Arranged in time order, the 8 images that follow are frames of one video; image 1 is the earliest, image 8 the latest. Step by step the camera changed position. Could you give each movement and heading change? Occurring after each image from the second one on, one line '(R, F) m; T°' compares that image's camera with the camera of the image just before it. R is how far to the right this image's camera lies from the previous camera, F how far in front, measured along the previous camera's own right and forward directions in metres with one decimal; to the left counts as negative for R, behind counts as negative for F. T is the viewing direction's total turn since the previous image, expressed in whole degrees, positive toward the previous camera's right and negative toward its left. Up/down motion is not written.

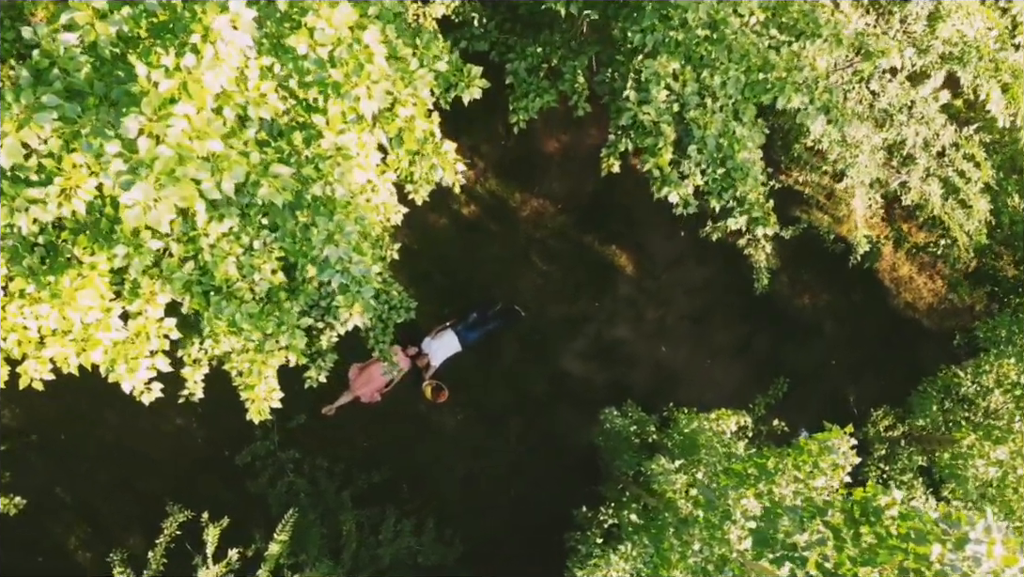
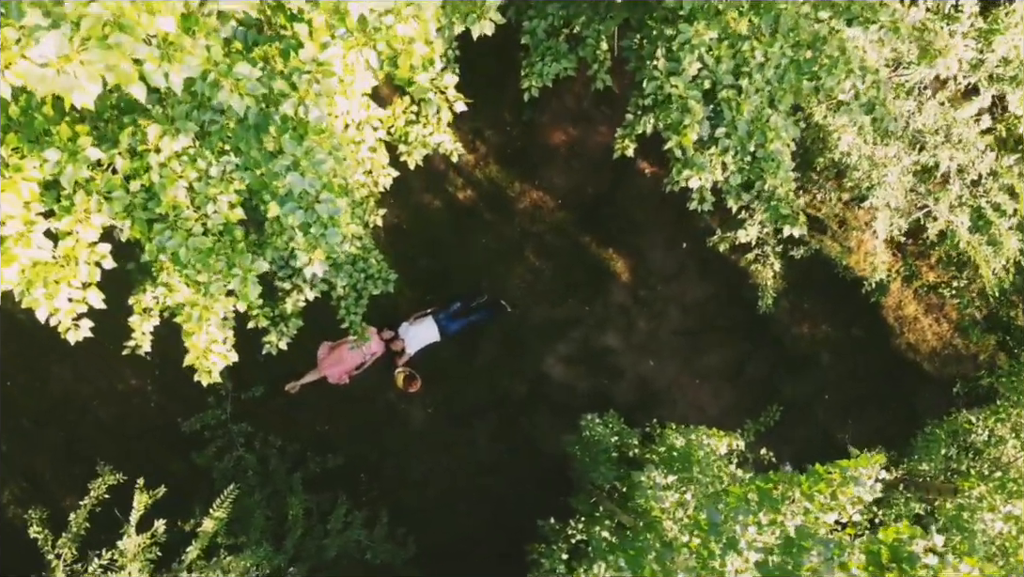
(0.0, +0.5) m; +1°
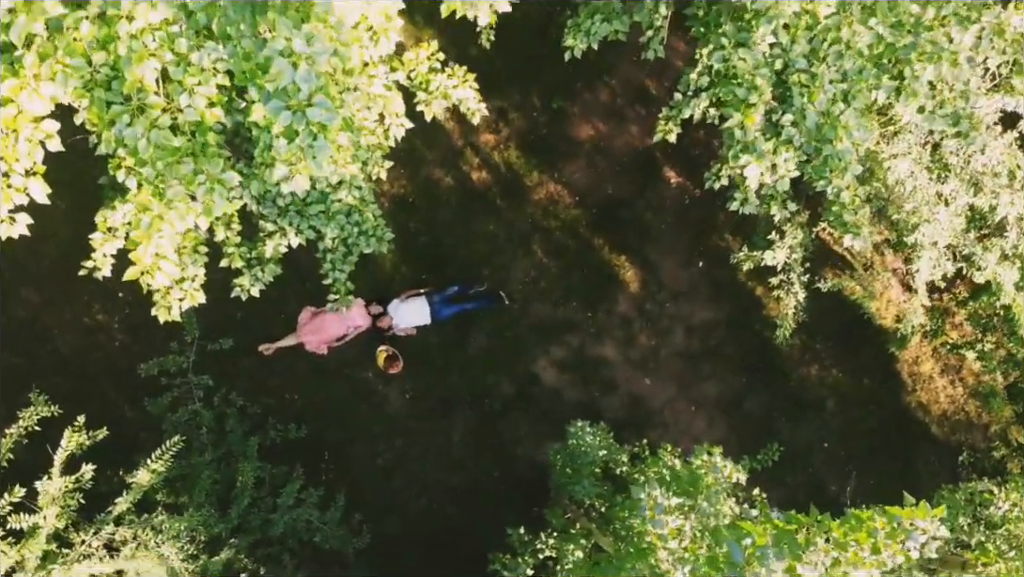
(0.0, +0.5) m; 0°
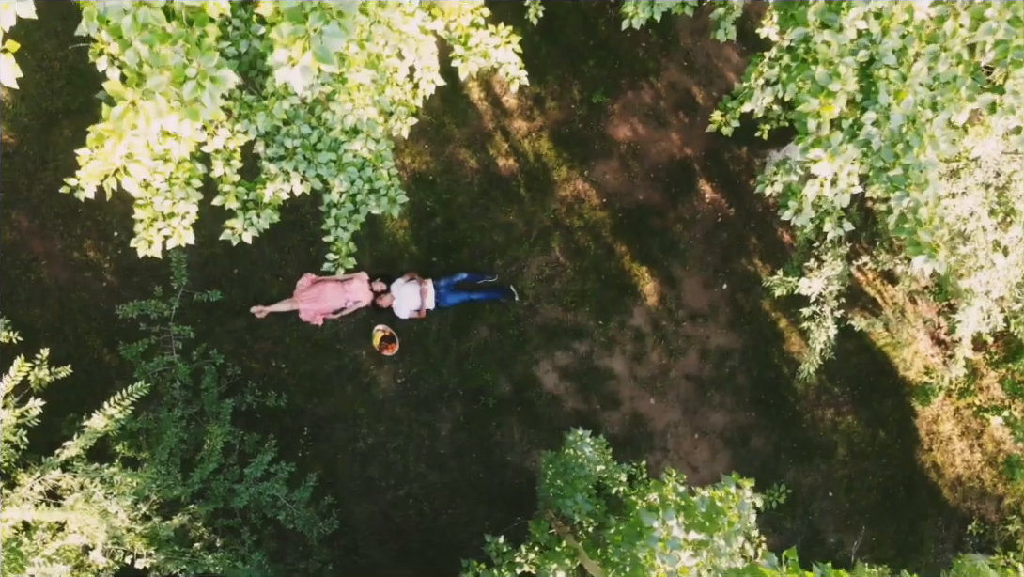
(0.0, +0.4) m; 0°
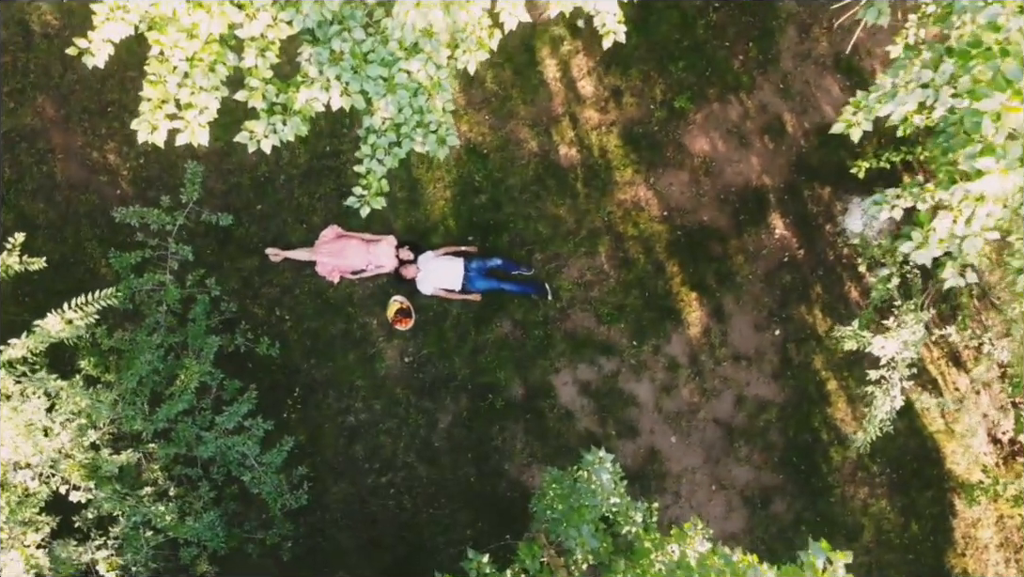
(-0.1, +0.6) m; -2°
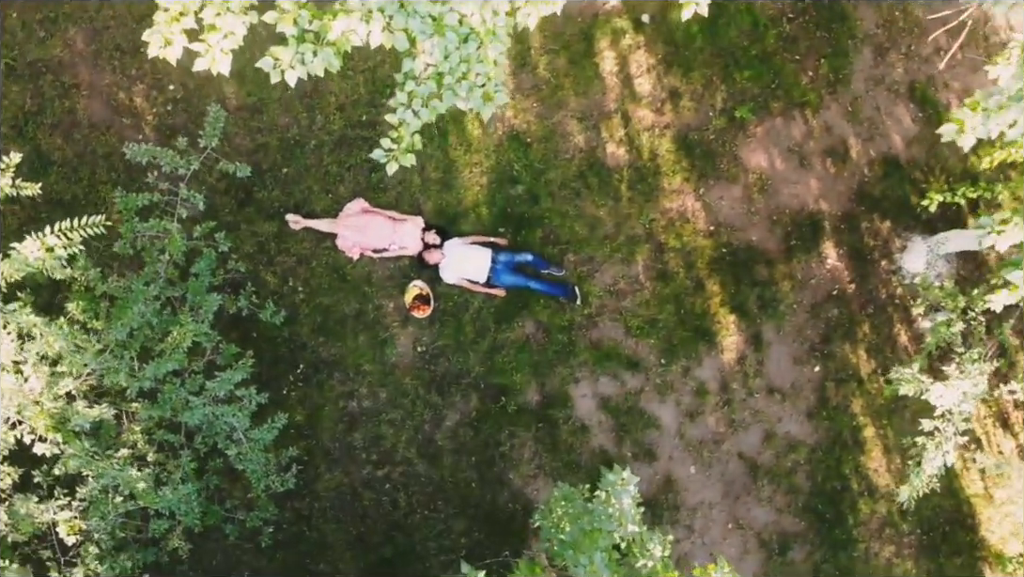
(0.0, +0.4) m; -1°
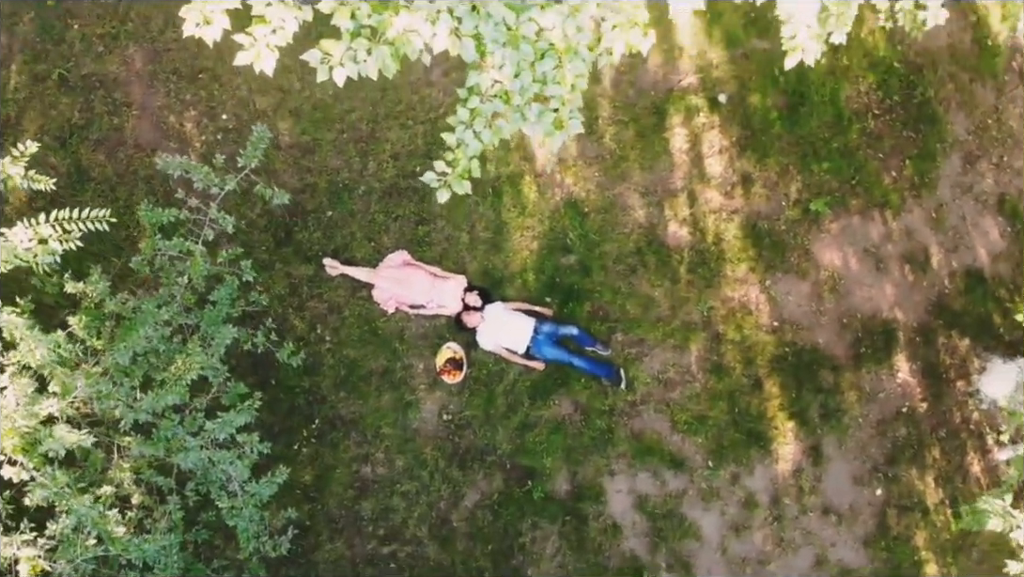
(0.0, +0.5) m; -3°
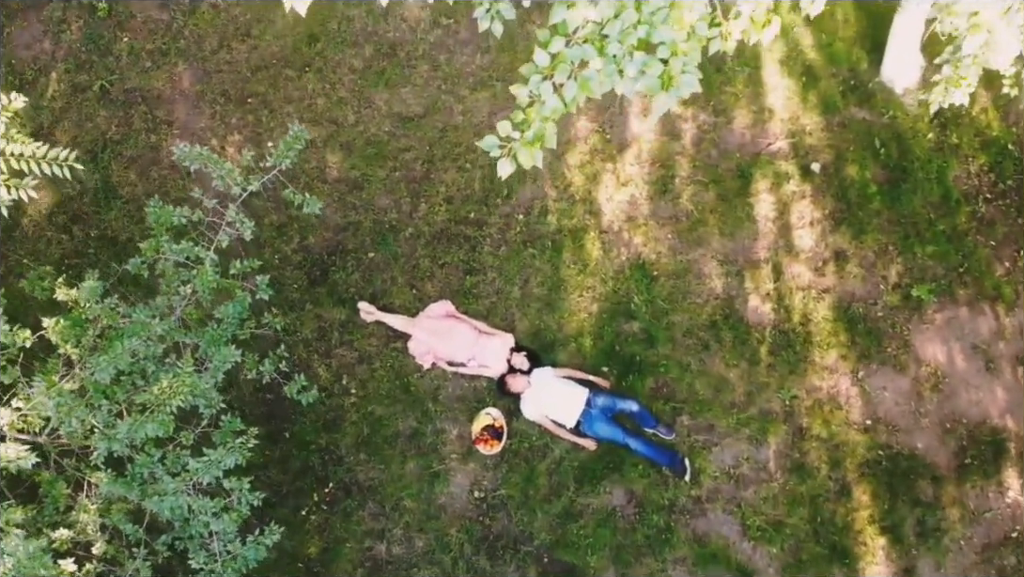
(-0.1, +0.7) m; -3°
